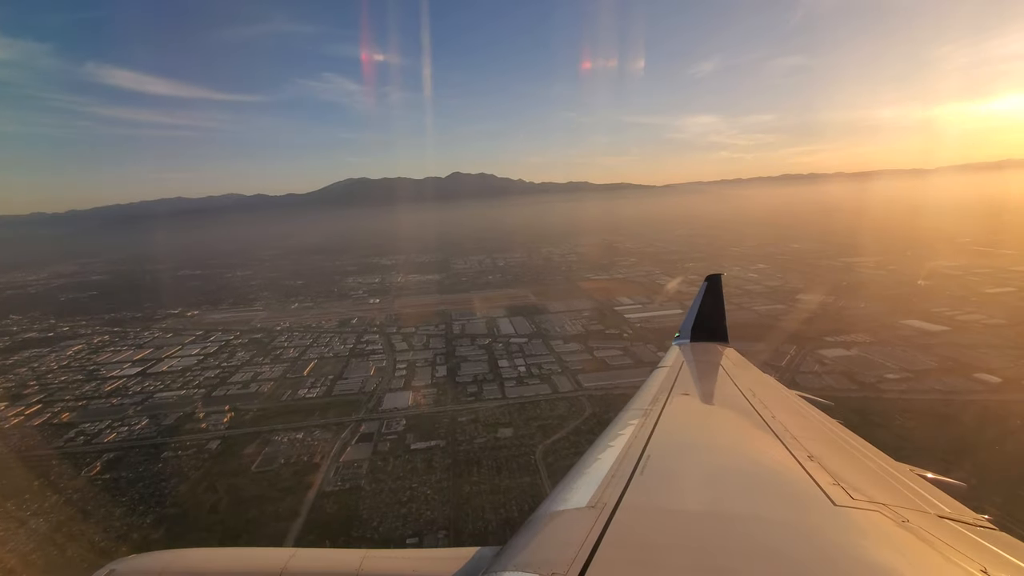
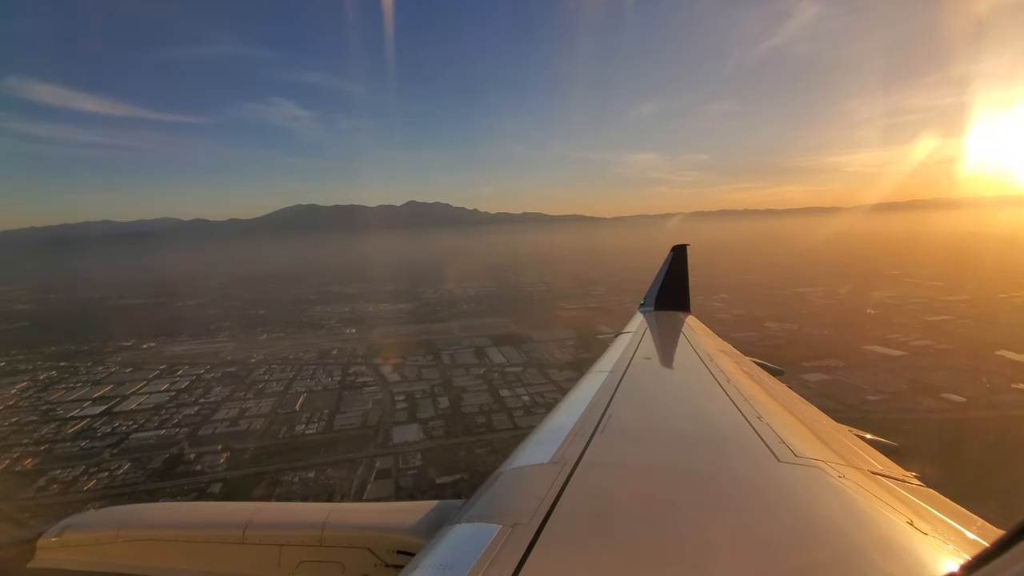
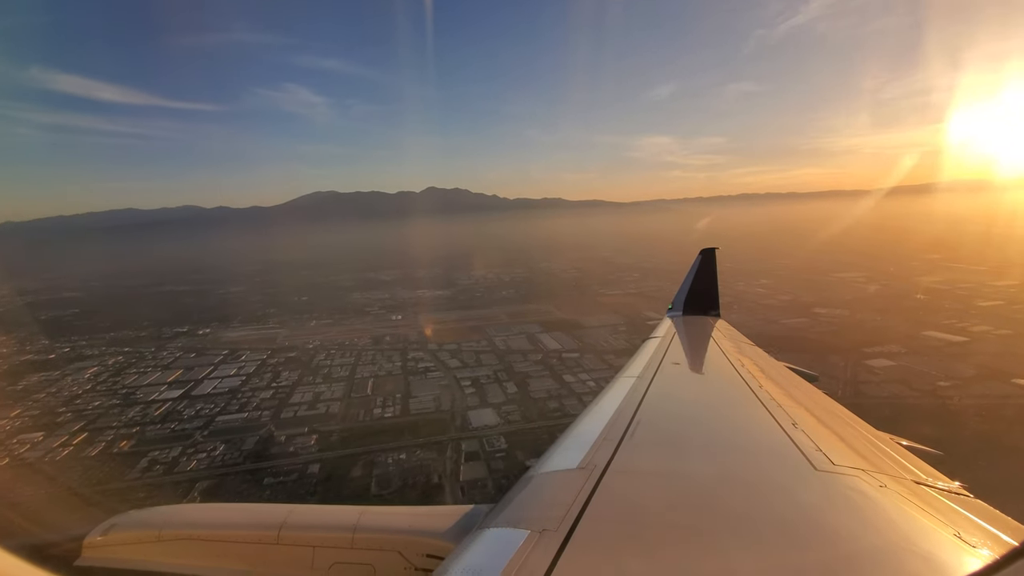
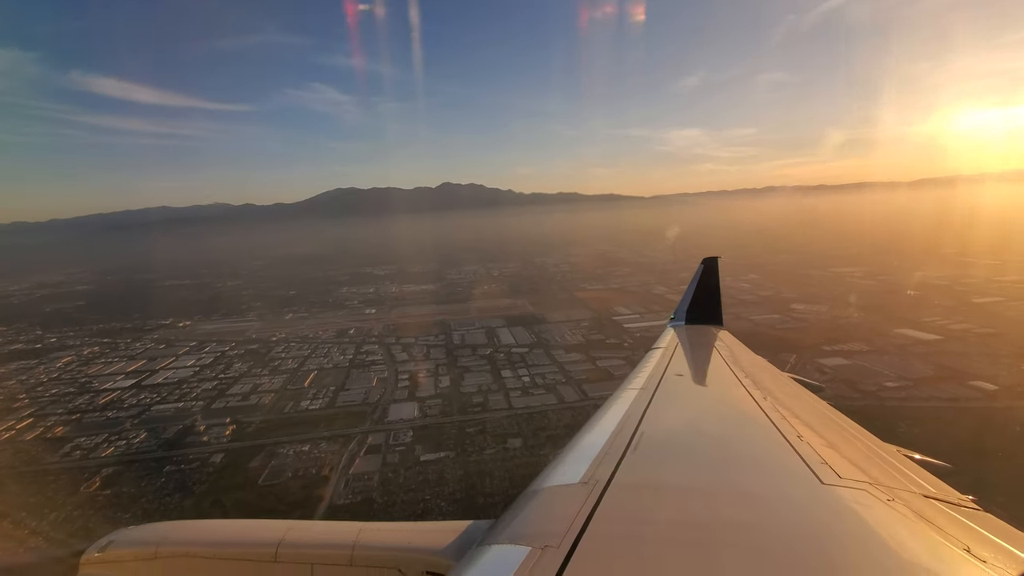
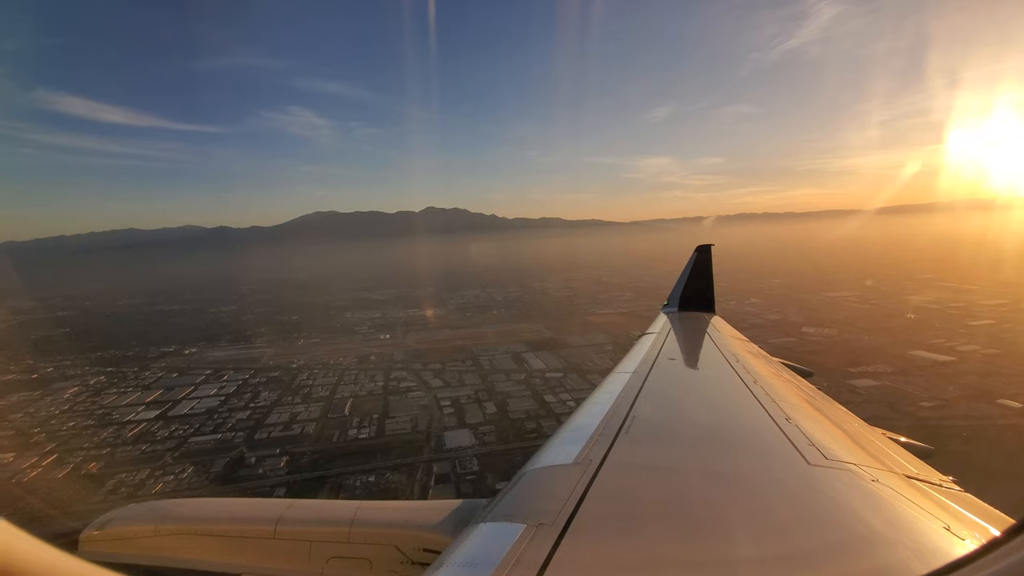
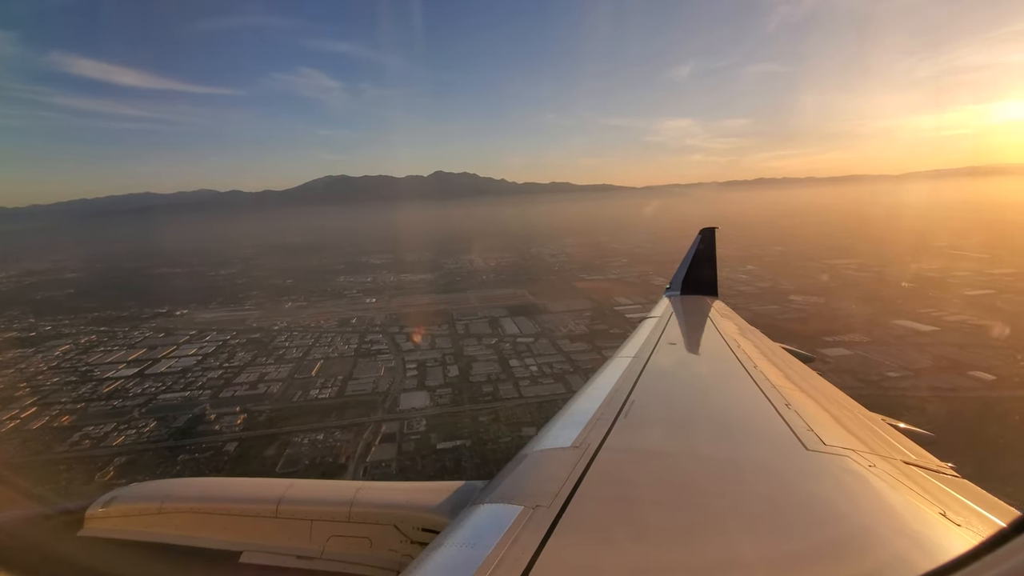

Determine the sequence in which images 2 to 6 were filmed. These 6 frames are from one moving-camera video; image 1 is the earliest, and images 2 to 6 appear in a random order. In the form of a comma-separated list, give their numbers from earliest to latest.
4, 6, 2, 5, 3
